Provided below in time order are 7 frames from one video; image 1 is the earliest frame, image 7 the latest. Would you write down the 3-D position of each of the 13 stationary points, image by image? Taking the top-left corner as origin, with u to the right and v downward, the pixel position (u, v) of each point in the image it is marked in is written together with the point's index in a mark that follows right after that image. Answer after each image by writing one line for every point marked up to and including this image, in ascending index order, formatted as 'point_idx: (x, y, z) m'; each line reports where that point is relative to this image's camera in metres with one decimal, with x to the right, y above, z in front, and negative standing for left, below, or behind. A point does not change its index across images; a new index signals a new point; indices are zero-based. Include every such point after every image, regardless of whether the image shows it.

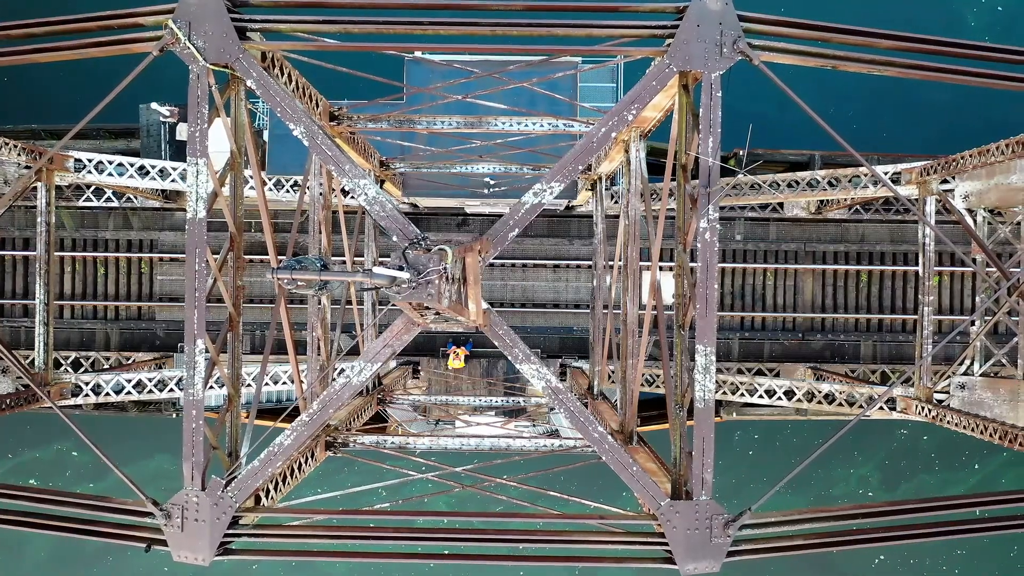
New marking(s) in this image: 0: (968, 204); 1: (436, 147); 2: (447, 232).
0: (+8.5, +1.6, +10.2) m
1: (-1.5, +2.6, +10.2) m
2: (-1.5, +1.3, +12.8) m
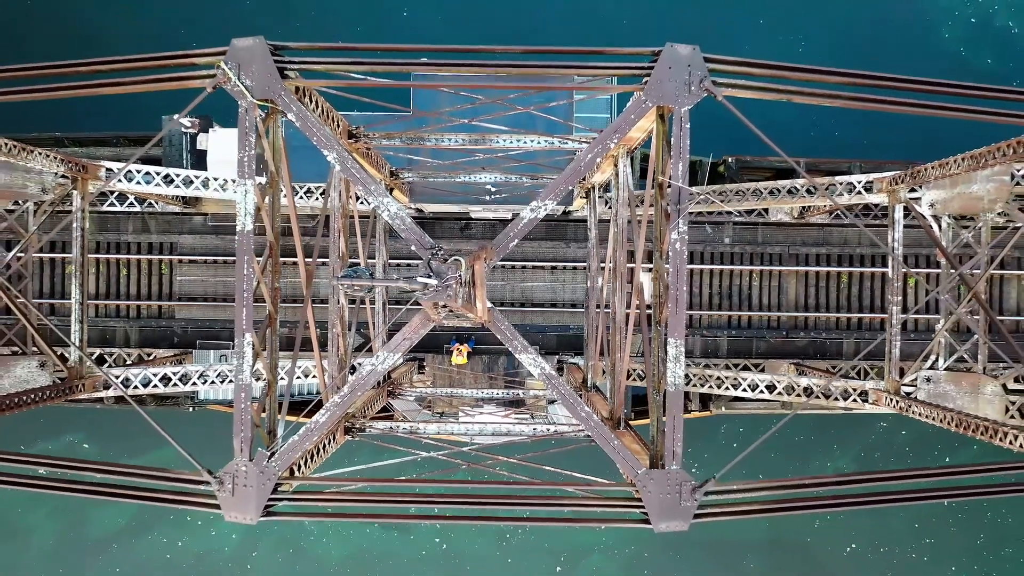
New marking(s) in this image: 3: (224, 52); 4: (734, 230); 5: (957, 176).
0: (+8.5, +1.6, +11.0) m
1: (-1.4, +2.6, +11.0) m
2: (-1.5, +1.3, +13.6) m
3: (-3.0, +2.5, +5.7) m
4: (+6.2, +1.6, +15.2) m
5: (+8.2, +2.1, +10.0) m
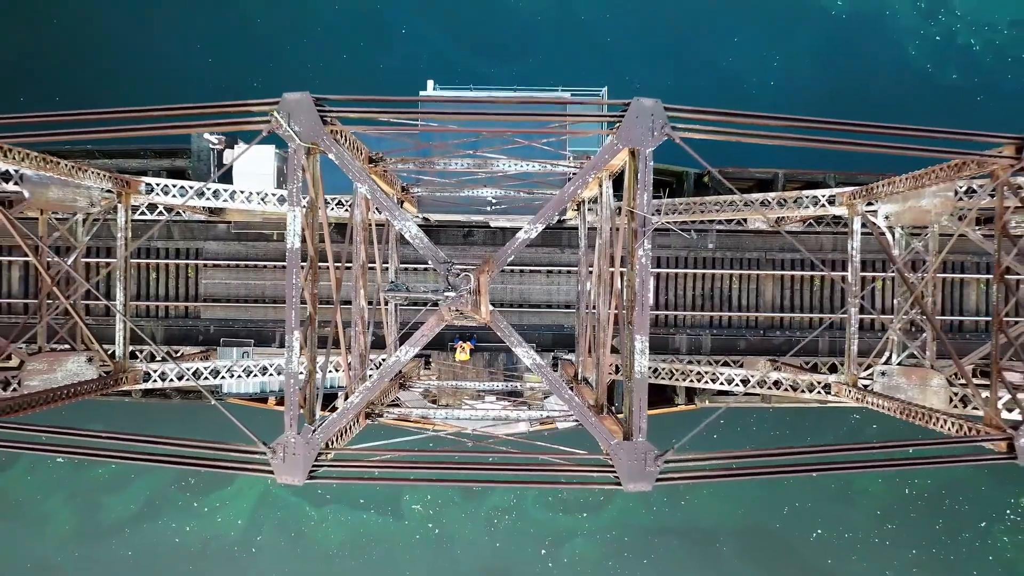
0: (+8.5, +1.5, +12.3) m
1: (-1.5, +2.5, +12.3) m
2: (-1.5, +1.2, +15.0) m
3: (-3.0, +2.4, +7.0) m
4: (+6.2, +1.5, +16.5) m
5: (+8.2, +2.0, +11.3) m
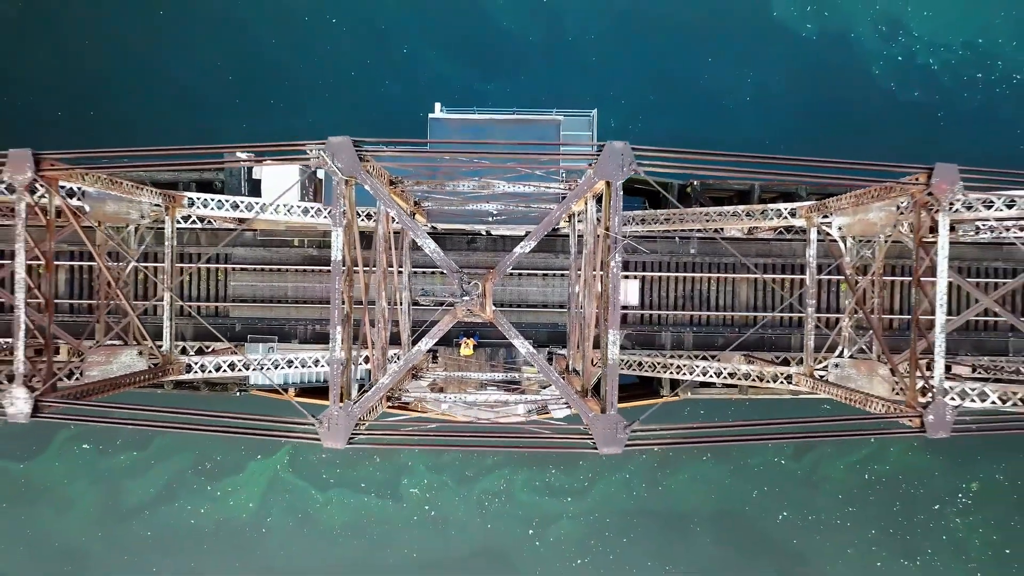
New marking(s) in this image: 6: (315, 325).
0: (+8.4, +1.4, +14.1) m
1: (-1.5, +2.4, +14.1) m
2: (-1.6, +1.2, +16.7) m
3: (-3.0, +2.3, +8.8) m
4: (+6.2, +1.5, +18.3) m
5: (+8.1, +1.9, +13.0) m
6: (-6.7, -1.2, +18.5) m
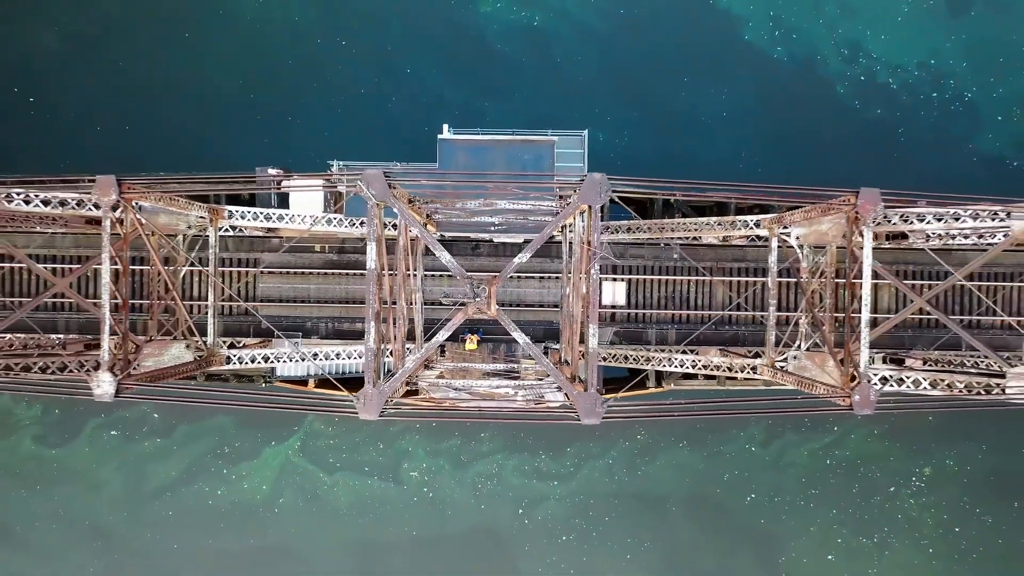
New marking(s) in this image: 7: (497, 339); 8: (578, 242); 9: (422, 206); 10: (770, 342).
0: (+8.4, +1.4, +16.2) m
1: (-1.5, +2.4, +16.2) m
2: (-1.6, +1.1, +18.8) m
3: (-3.0, +2.3, +10.9) m
4: (+6.2, +1.4, +20.4) m
5: (+8.1, +1.9, +15.2) m
6: (-6.7, -1.3, +20.6) m
7: (-0.6, -1.8, +19.5) m
8: (+1.6, +1.1, +13.6) m
9: (-2.5, +2.2, +15.0) m
10: (+7.9, -1.7, +16.8) m
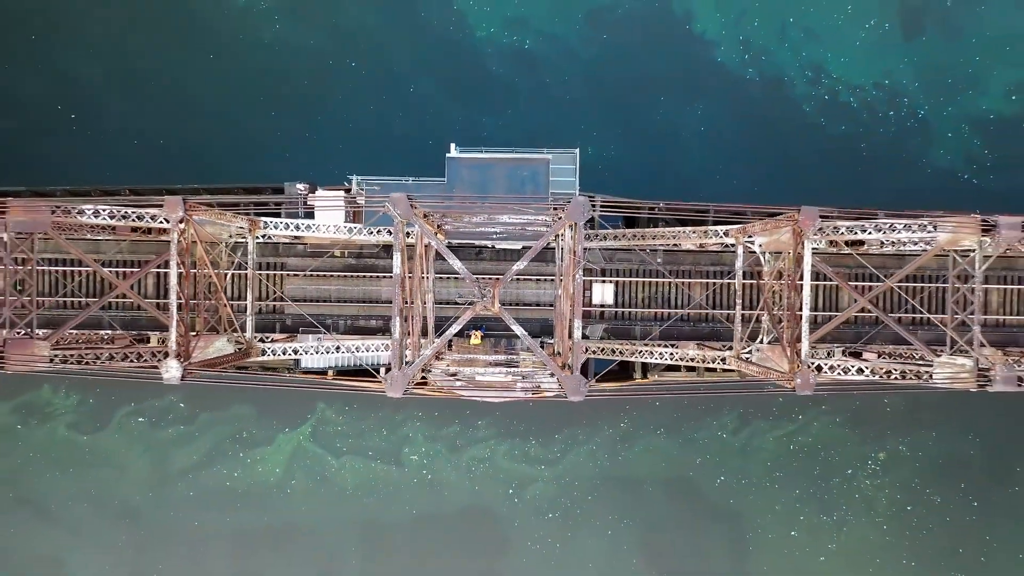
0: (+8.4, +1.3, +18.7) m
1: (-1.5, +2.3, +18.7) m
2: (-1.6, +1.1, +21.3) m
3: (-3.0, +2.2, +13.3) m
4: (+6.2, +1.4, +22.9) m
5: (+8.1, +1.8, +17.6) m
6: (-6.7, -1.3, +23.0) m
7: (-0.6, -1.8, +22.0) m
8: (+1.6, +1.1, +16.0) m
9: (-2.5, +2.2, +17.4) m
10: (+7.9, -1.7, +19.3) m
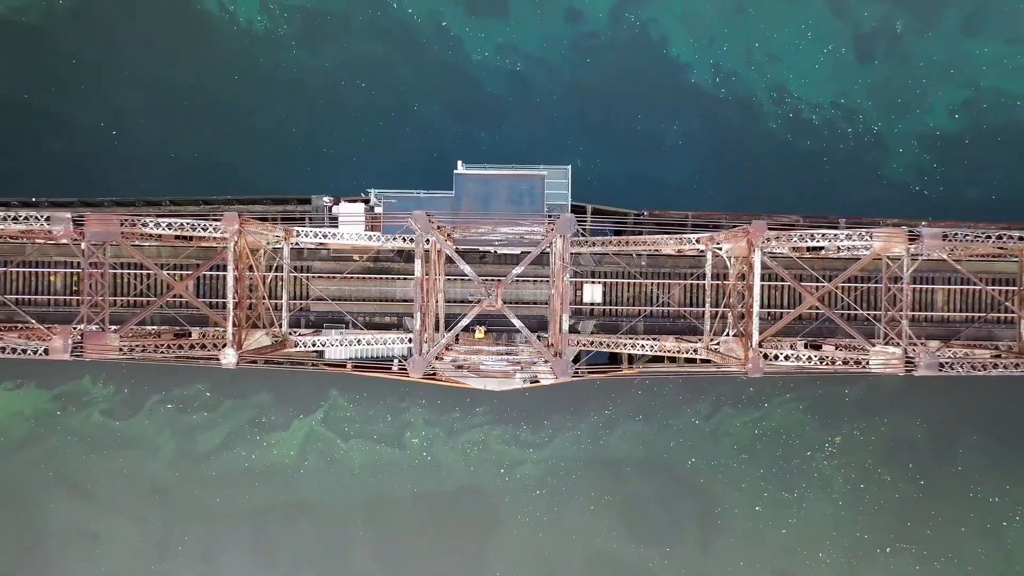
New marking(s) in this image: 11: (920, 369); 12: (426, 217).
0: (+8.4, +1.3, +21.6) m
1: (-1.5, +2.3, +21.6) m
2: (-1.6, +1.1, +24.2) m
3: (-3.0, +2.2, +16.3) m
4: (+6.1, +1.4, +25.8) m
5: (+8.1, +1.8, +20.6) m
6: (-6.7, -1.3, +26.0) m
7: (-0.6, -1.8, +24.9) m
8: (+1.6, +1.1, +19.0) m
9: (-2.5, +2.2, +20.3) m
10: (+7.9, -1.7, +22.2) m
11: (+14.0, -2.8, +18.9) m
12: (-2.5, +2.2, +16.2) m
